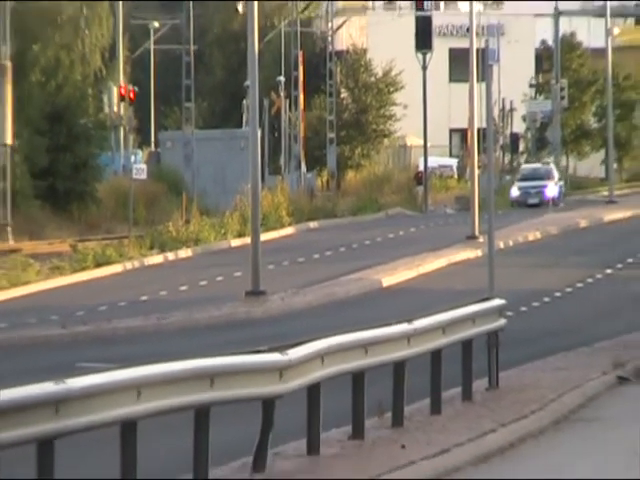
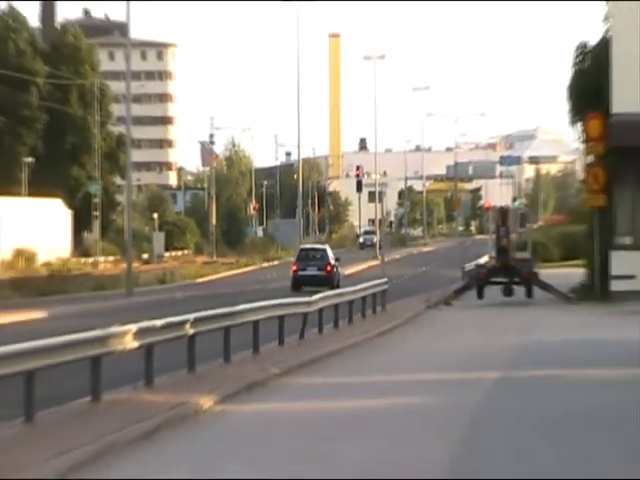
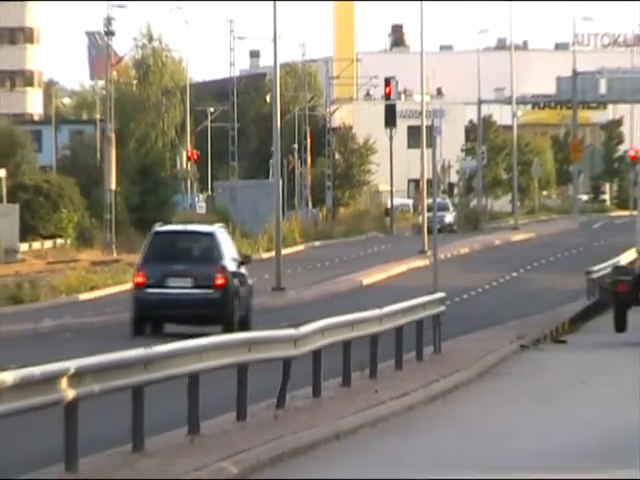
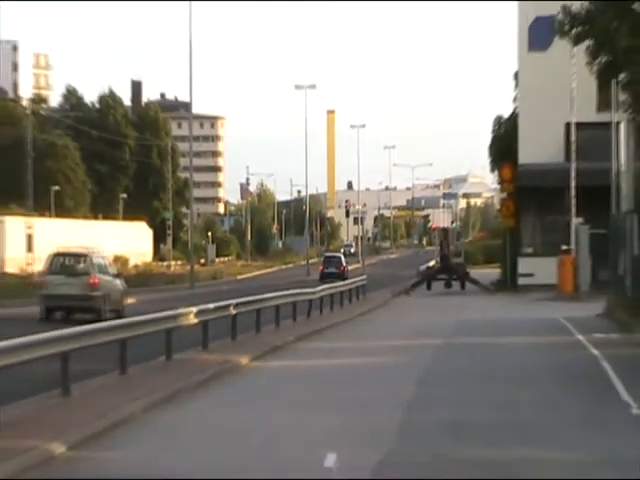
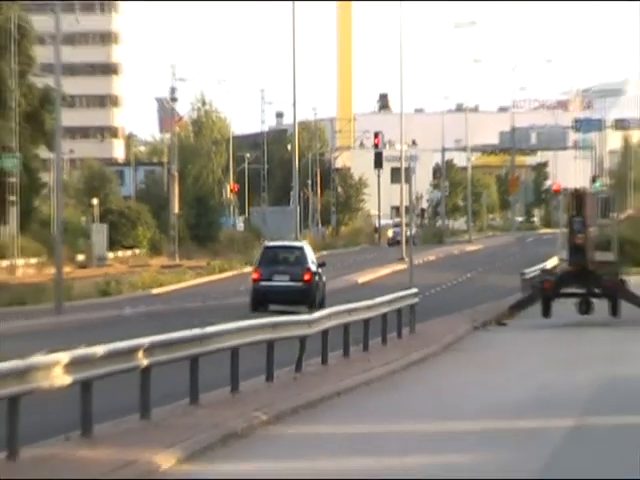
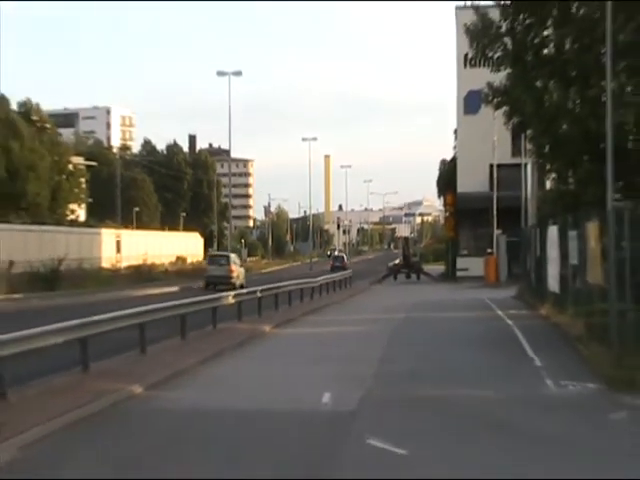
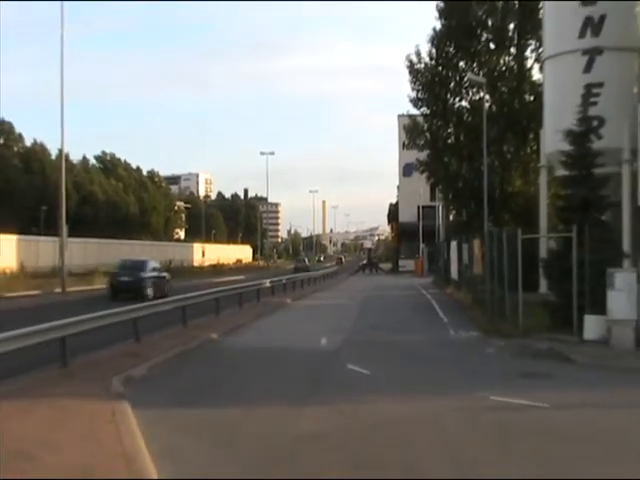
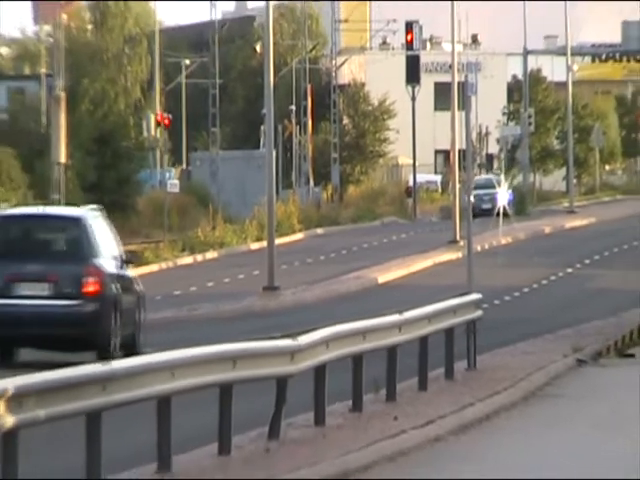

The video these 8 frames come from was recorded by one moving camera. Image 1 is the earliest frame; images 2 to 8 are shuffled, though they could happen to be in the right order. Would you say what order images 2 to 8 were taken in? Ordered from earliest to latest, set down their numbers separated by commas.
8, 3, 5, 2, 4, 6, 7
